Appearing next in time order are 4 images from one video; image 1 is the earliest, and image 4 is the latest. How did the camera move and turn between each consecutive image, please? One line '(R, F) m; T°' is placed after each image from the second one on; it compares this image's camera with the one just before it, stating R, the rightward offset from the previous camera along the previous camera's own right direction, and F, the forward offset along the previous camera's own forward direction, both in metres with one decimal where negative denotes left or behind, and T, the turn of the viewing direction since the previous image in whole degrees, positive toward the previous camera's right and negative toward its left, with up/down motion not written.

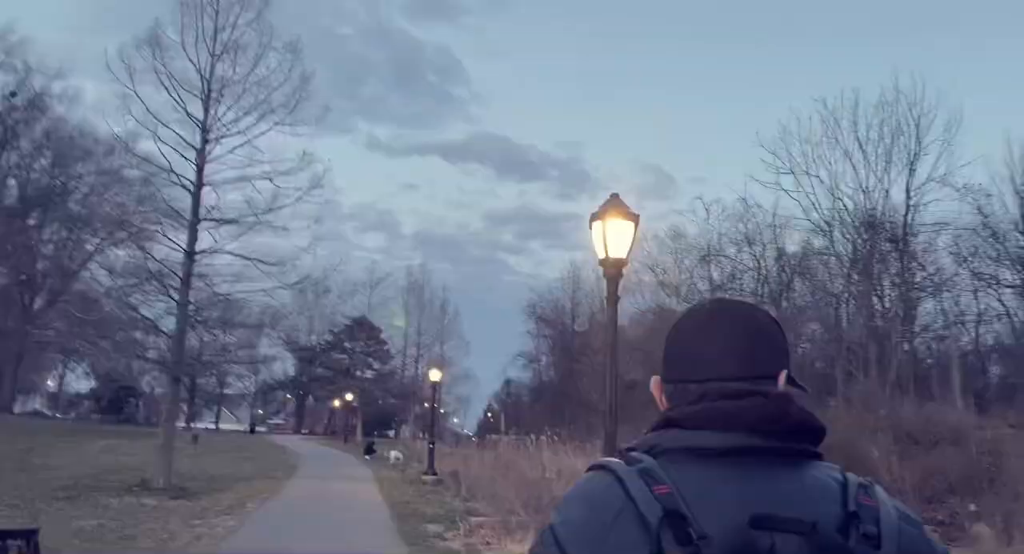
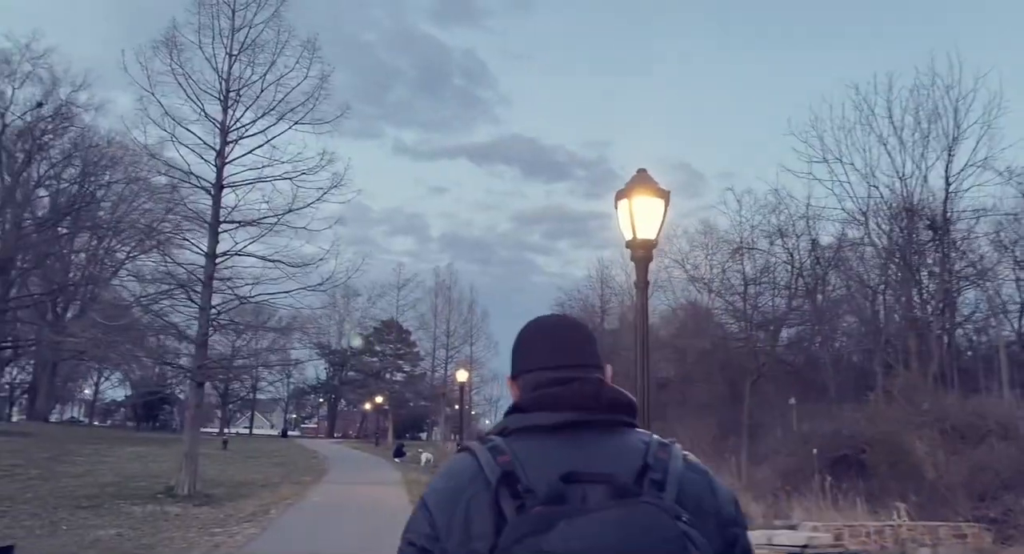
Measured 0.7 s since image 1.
(+0.1, +0.5) m; -2°
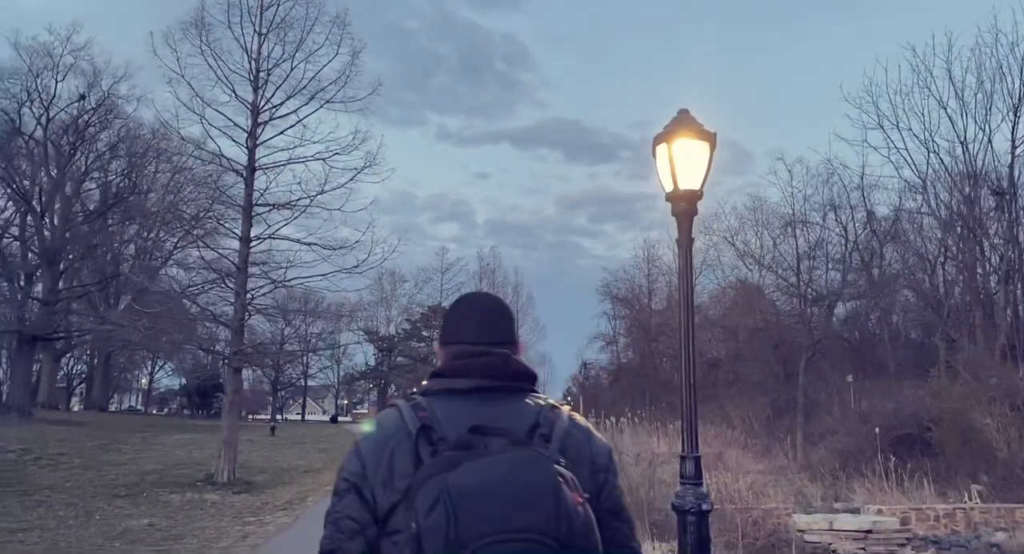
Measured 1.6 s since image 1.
(+0.1, +0.7) m; -3°
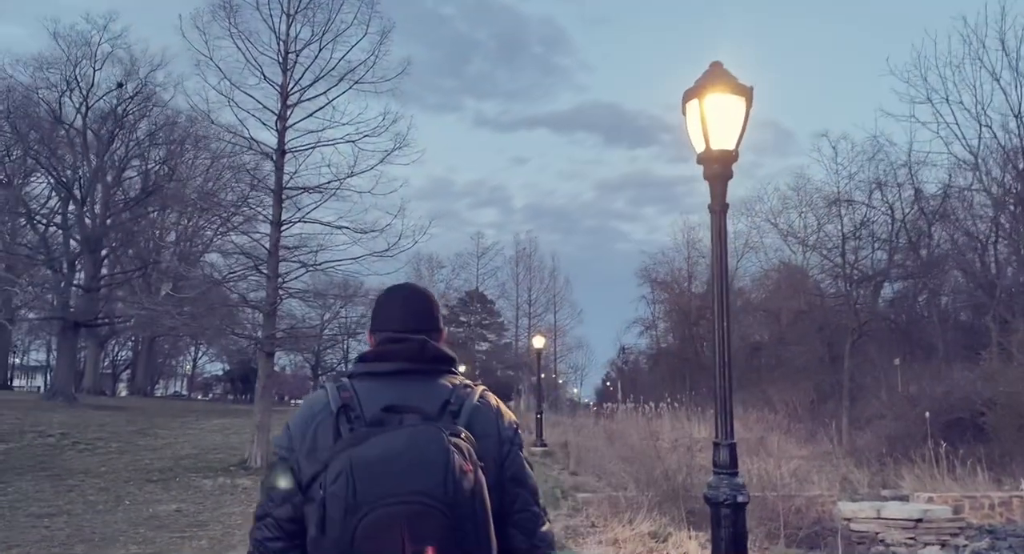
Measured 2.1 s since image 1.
(+0.1, +0.4) m; -3°
